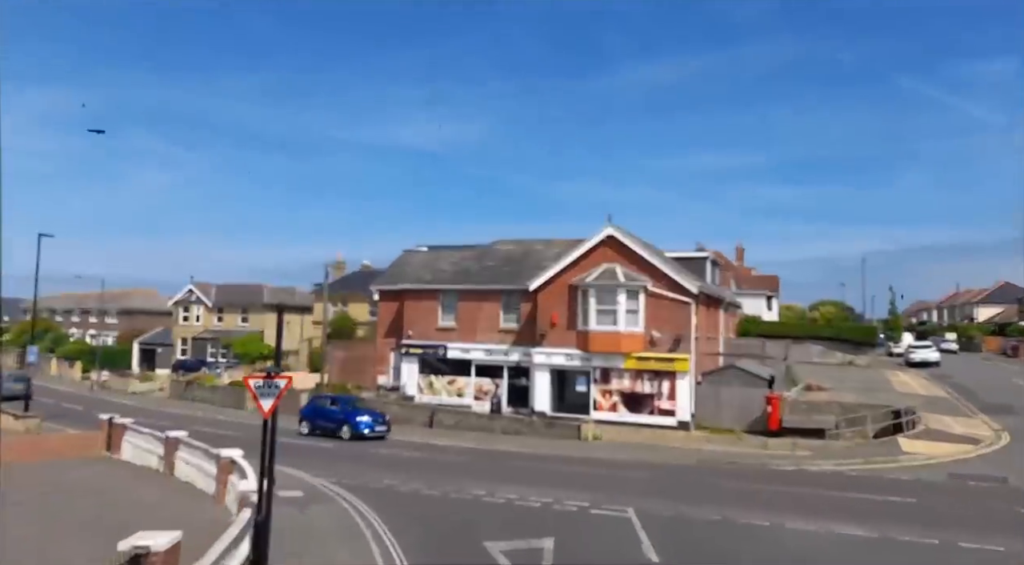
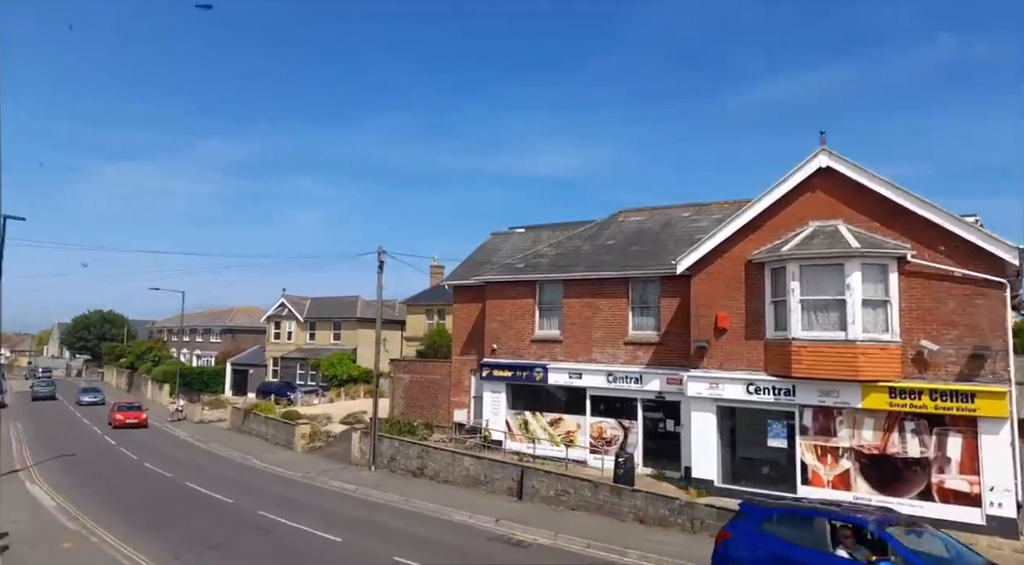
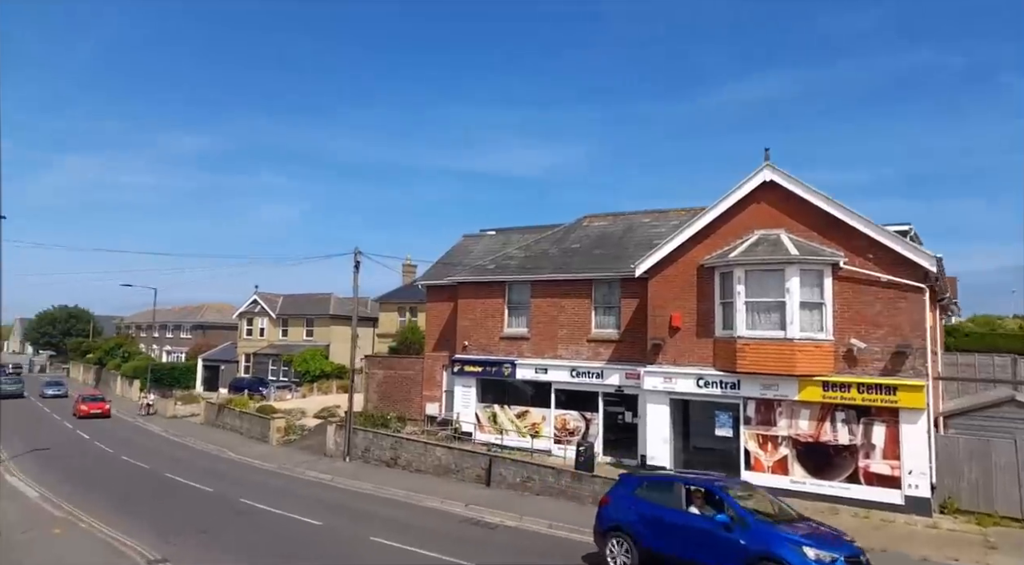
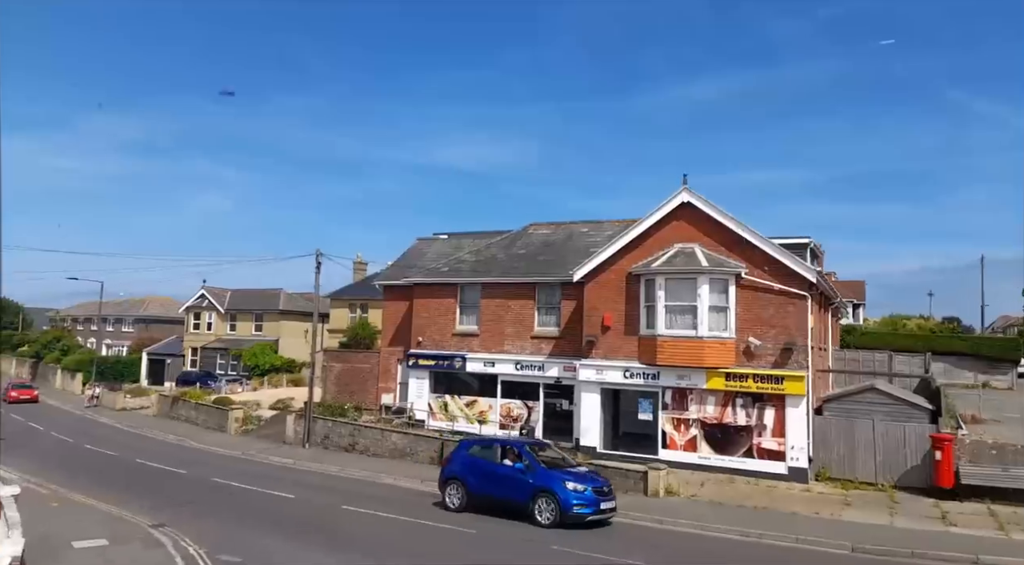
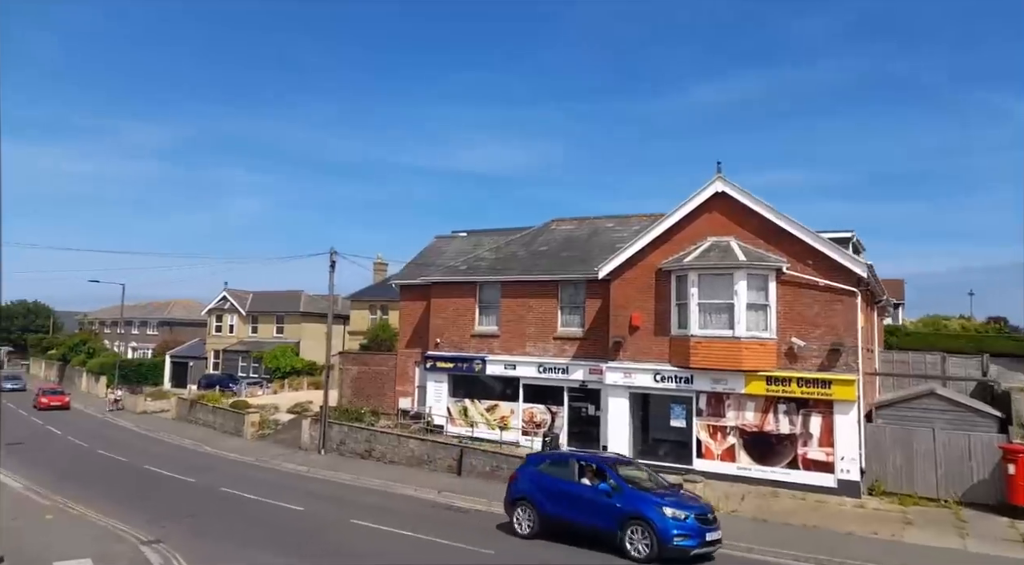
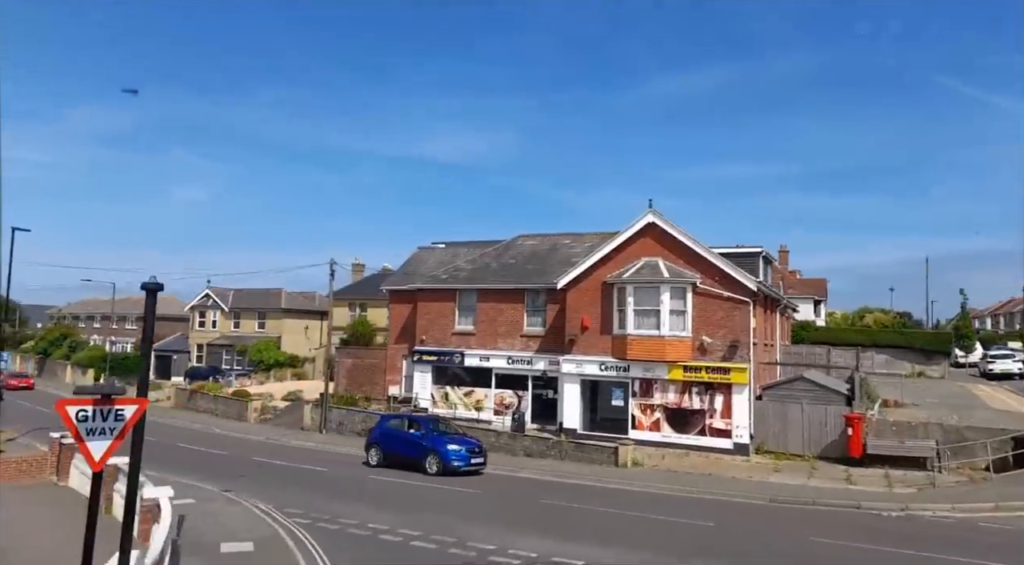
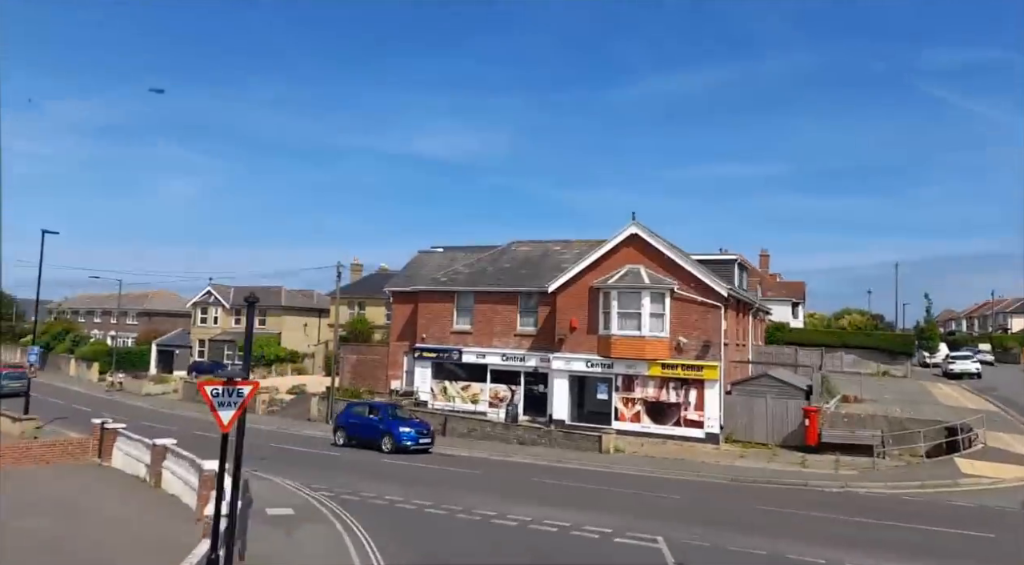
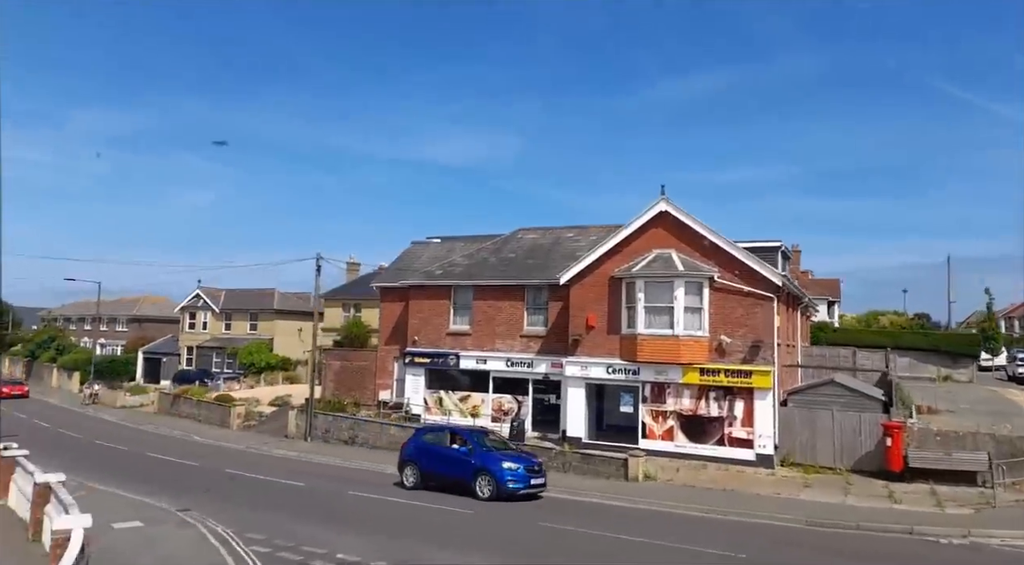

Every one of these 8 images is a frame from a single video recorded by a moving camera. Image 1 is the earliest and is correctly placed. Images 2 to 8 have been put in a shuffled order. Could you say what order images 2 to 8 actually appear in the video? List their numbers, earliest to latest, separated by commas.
7, 6, 8, 4, 5, 3, 2
